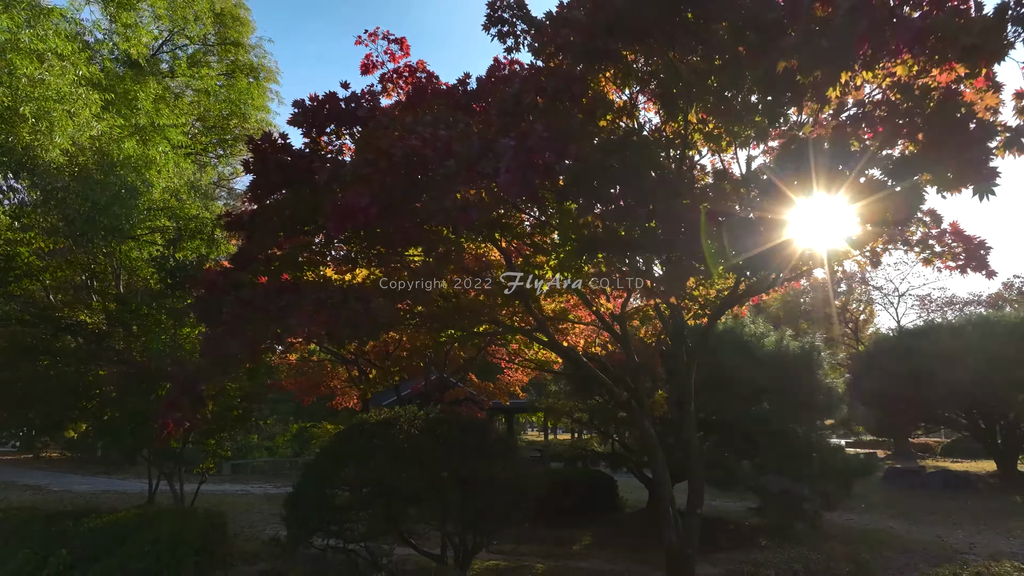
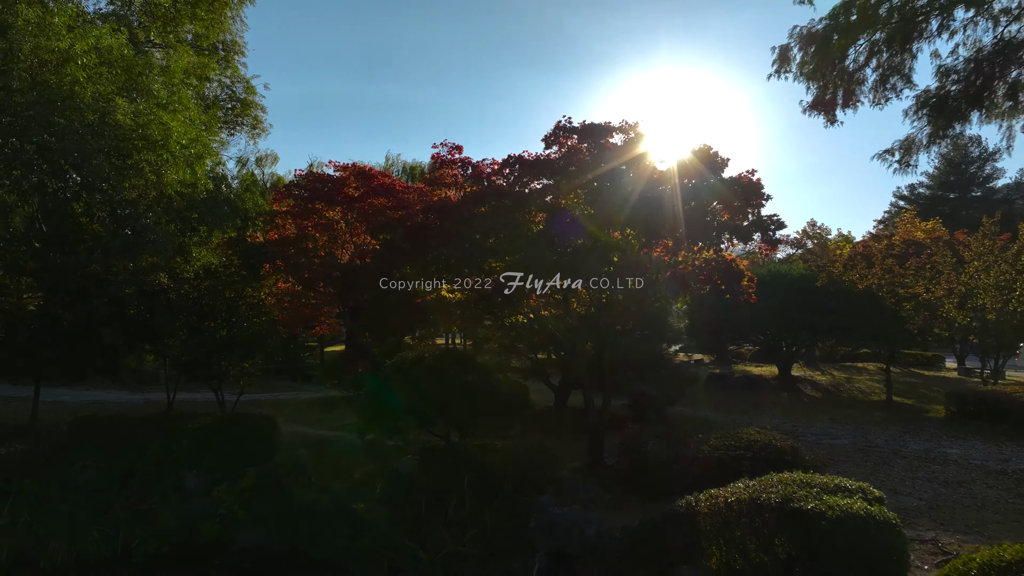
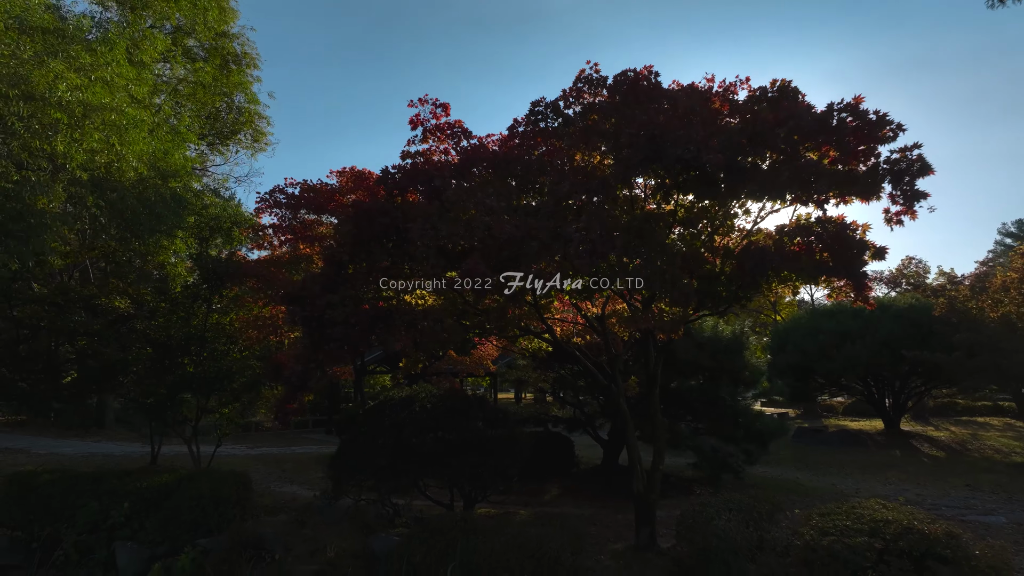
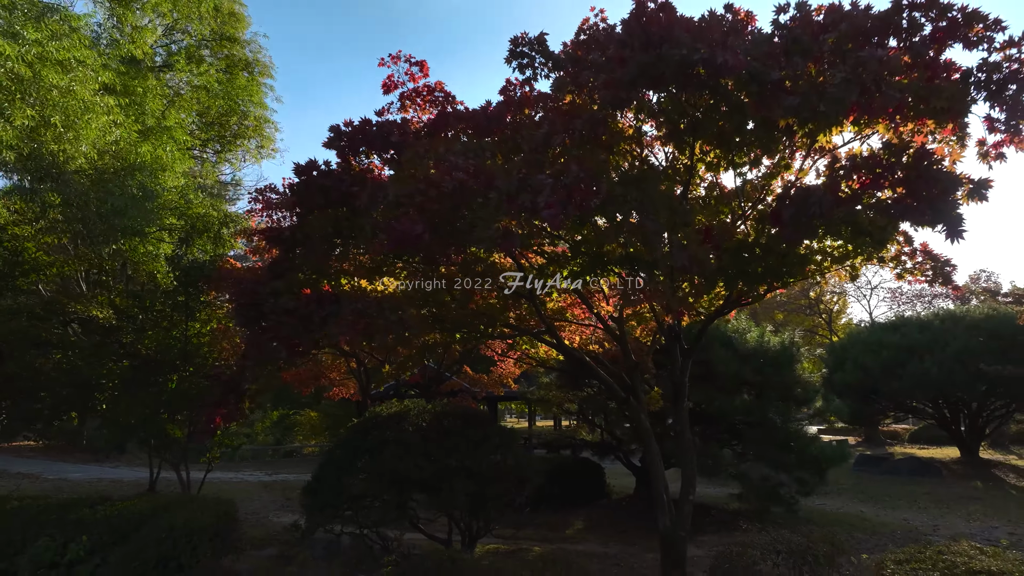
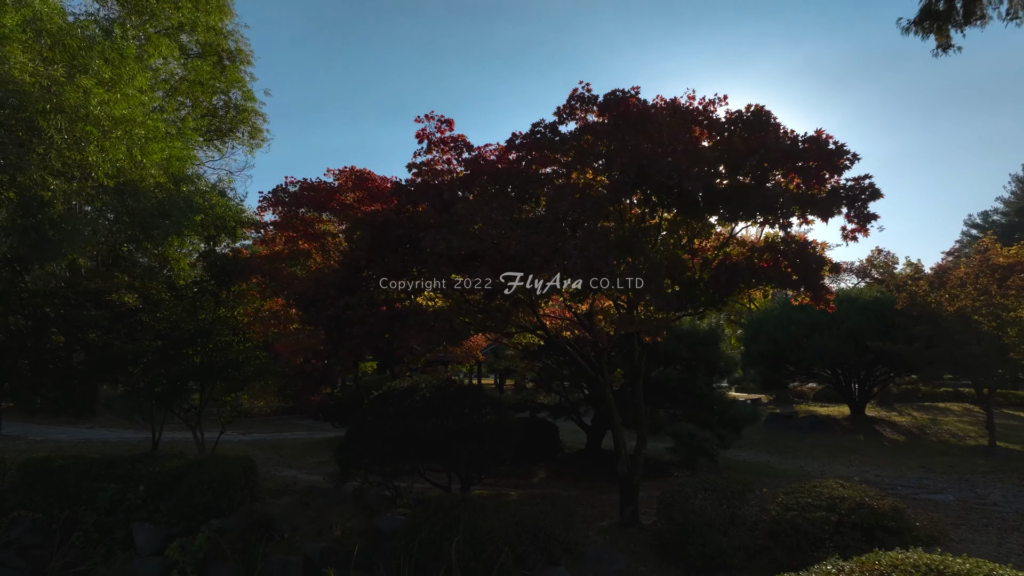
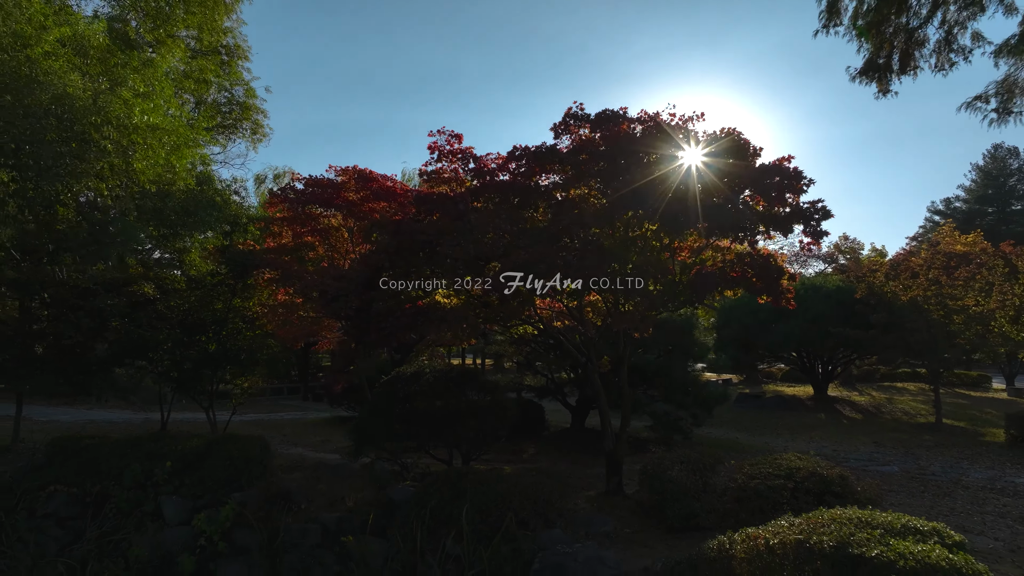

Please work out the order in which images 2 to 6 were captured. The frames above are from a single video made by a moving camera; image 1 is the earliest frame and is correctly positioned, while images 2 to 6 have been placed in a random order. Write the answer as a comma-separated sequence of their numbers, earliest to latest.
4, 3, 5, 6, 2
